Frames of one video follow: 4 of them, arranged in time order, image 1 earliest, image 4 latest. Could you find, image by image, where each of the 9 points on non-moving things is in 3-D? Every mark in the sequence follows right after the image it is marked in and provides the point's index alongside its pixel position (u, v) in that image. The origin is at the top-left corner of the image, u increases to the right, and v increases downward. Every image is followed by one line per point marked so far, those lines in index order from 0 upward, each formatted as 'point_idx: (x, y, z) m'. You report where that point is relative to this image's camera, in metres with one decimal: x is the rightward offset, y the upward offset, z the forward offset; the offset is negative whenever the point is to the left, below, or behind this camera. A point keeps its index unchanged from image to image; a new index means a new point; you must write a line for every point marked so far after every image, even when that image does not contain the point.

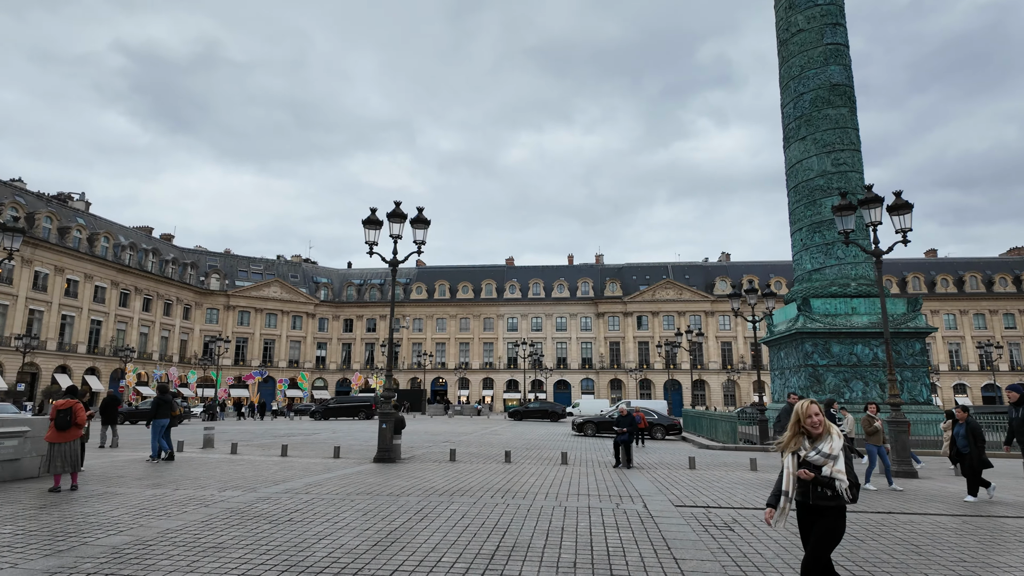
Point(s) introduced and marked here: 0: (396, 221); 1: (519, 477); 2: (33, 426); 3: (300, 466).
0: (-3.1, +1.8, +15.6) m
1: (+0.1, -3.7, +11.7) m
2: (-8.1, -2.3, +10.1) m
3: (-4.6, -3.8, +12.8) m
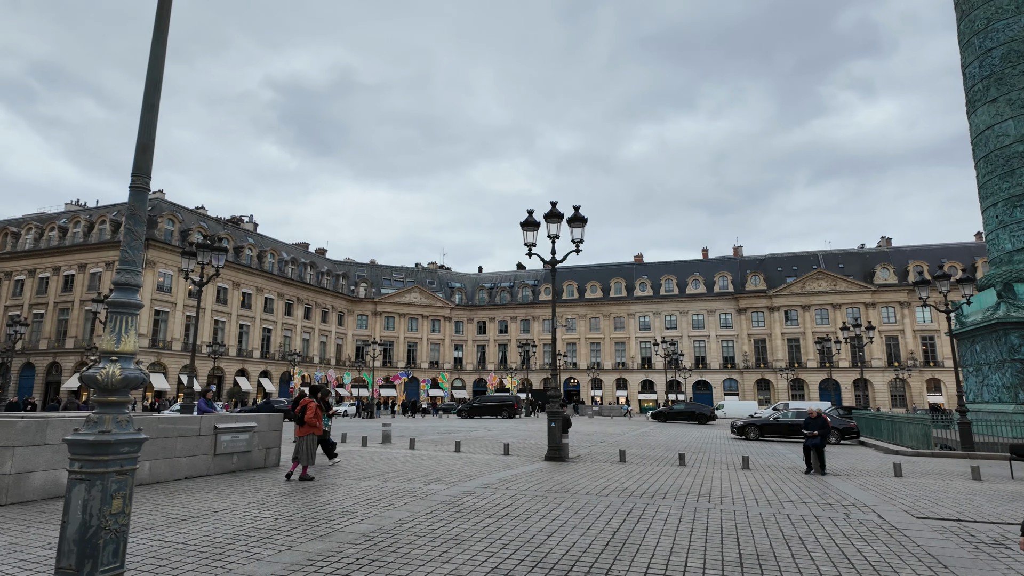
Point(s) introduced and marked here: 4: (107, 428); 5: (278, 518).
0: (+1.1, +1.8, +15.7) m
1: (+3.7, -3.6, +11.2) m
2: (-4.8, -2.5, +11.3) m
3: (-0.7, -3.8, +13.2) m
4: (-2.6, -0.9, +3.8) m
5: (-2.7, -2.7, +7.0) m
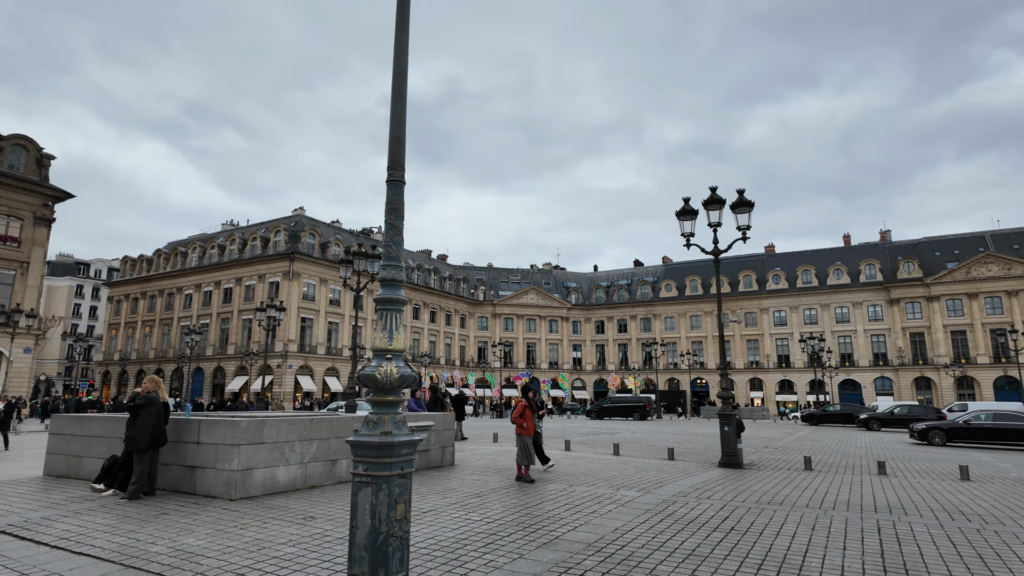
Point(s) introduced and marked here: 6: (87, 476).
0: (+4.9, +2.0, +14.7) m
1: (+6.8, -3.3, +9.8) m
2: (-1.5, -2.5, +11.4) m
3: (+2.9, -3.7, +12.5) m
4: (-0.8, -0.9, +3.7) m
5: (-0.2, -2.7, +6.8) m
6: (-6.7, -3.0, +9.5) m
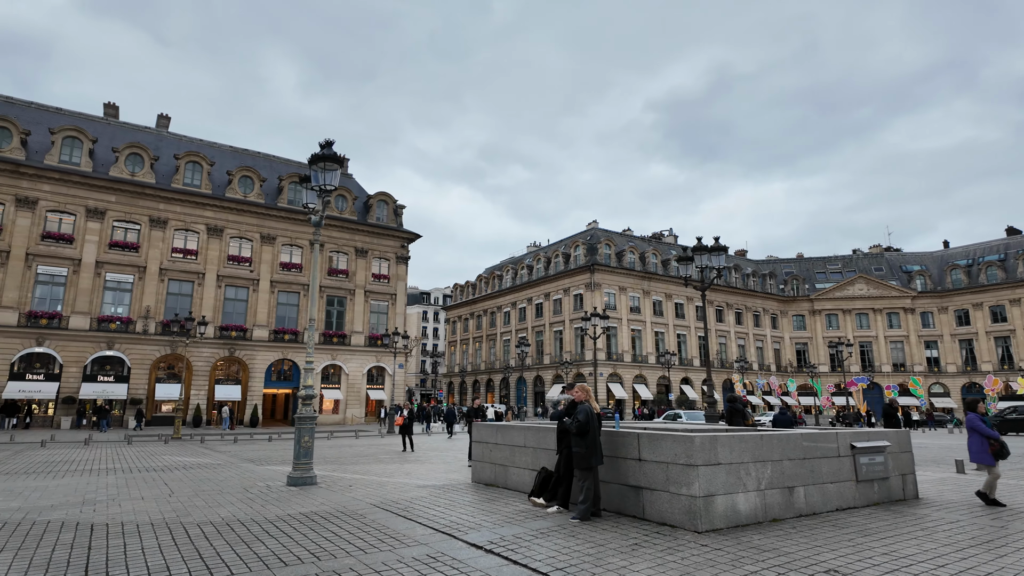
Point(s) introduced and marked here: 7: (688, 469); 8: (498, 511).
0: (+12.4, +2.9, +9.0) m
1: (+12.3, -2.3, +3.6) m
2: (+5.5, -2.2, +8.8) m
3: (+10.0, -3.0, +7.8) m
4: (+2.6, -0.6, +1.7) m
5: (+4.6, -2.3, +4.2) m
6: (+0.1, -3.1, +9.5) m
7: (+2.0, -2.0, +6.7) m
8: (-0.2, -3.0, +8.0) m
